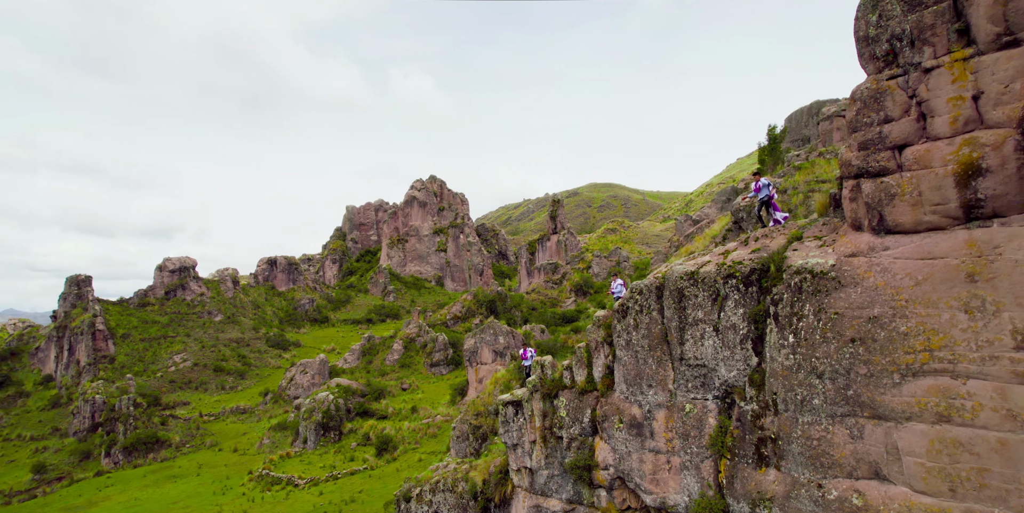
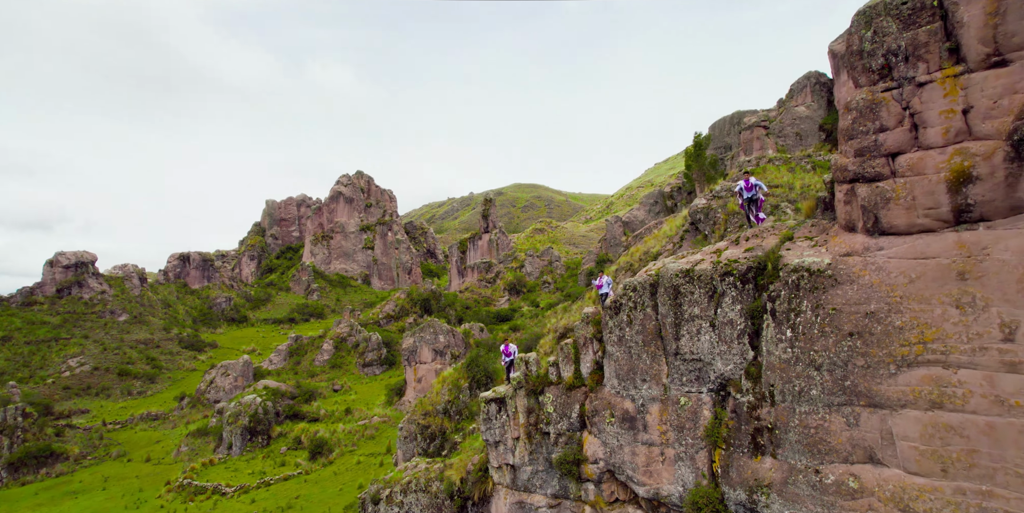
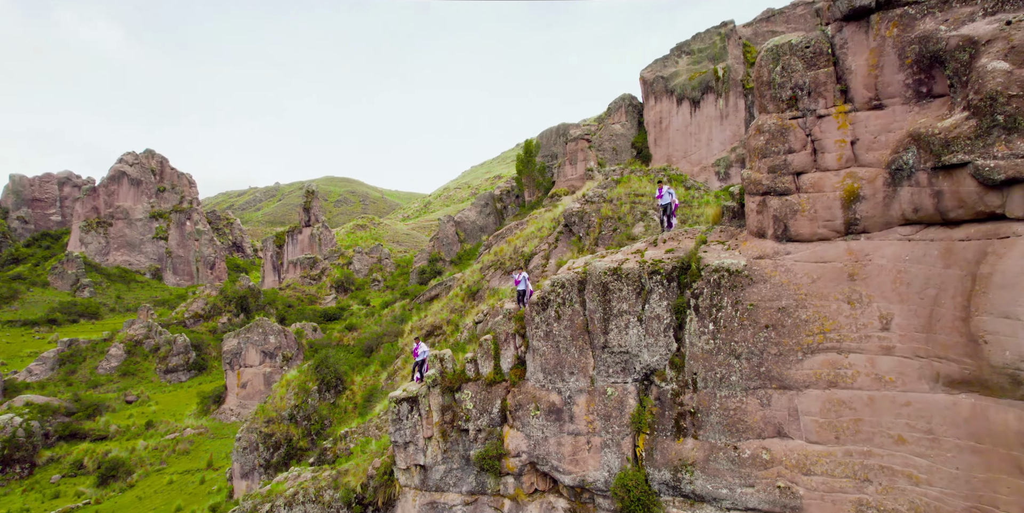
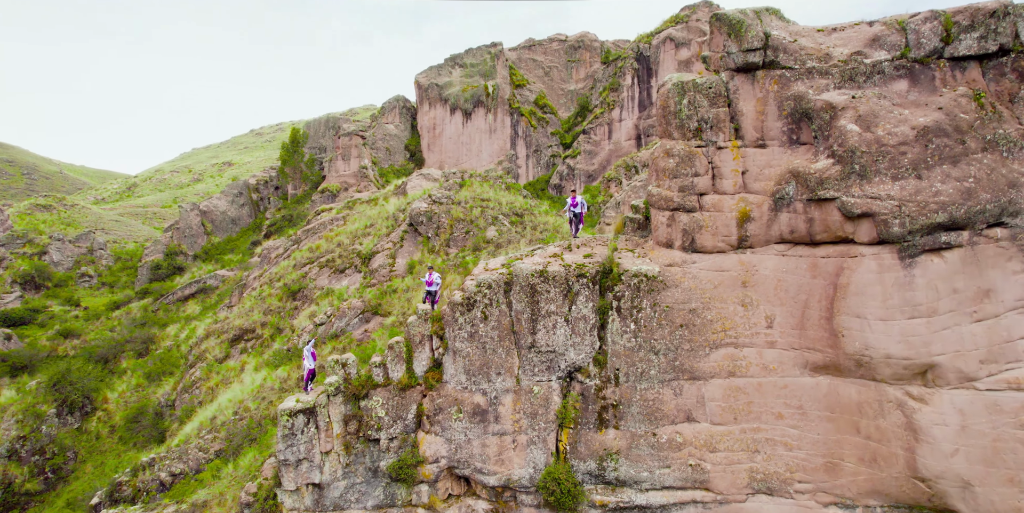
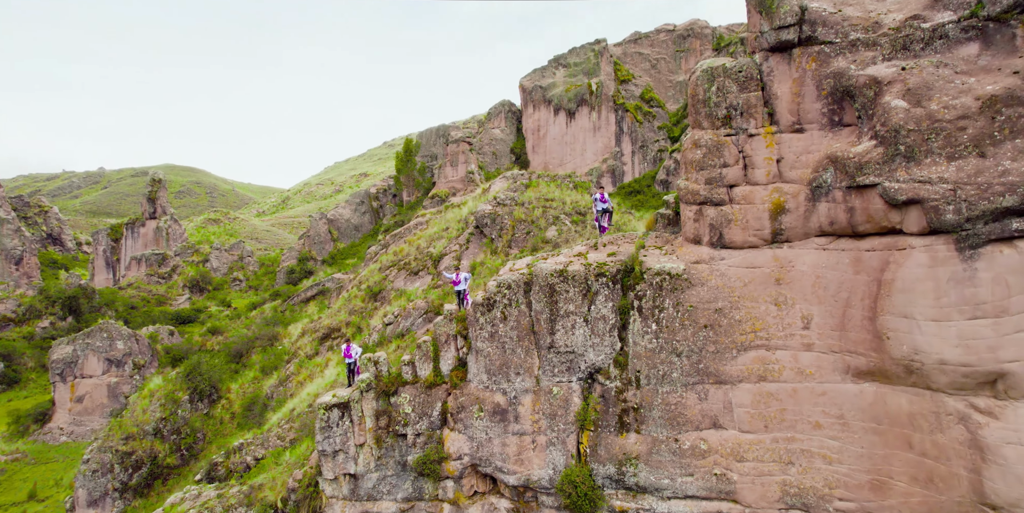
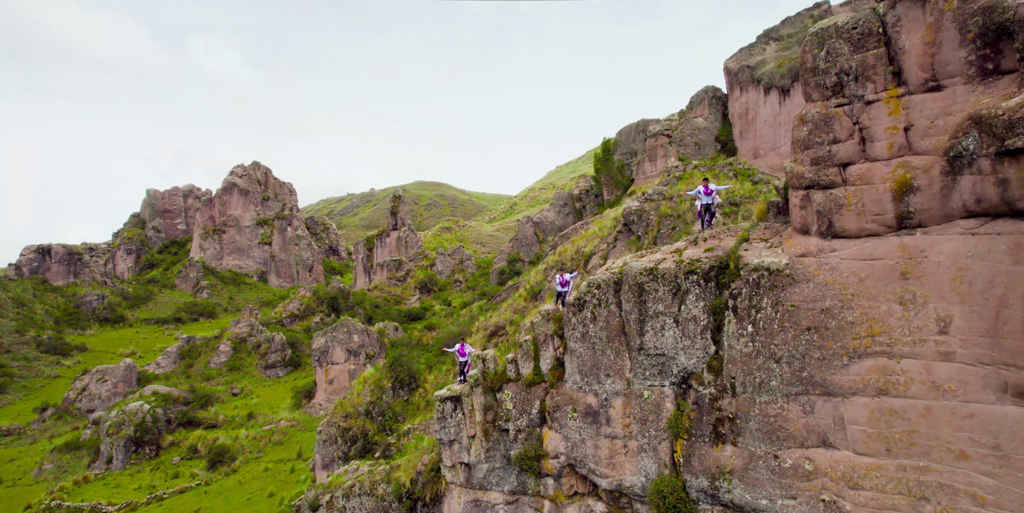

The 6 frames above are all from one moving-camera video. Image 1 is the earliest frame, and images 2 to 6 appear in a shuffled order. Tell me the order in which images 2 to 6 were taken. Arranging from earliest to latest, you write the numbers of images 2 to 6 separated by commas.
2, 6, 3, 5, 4
